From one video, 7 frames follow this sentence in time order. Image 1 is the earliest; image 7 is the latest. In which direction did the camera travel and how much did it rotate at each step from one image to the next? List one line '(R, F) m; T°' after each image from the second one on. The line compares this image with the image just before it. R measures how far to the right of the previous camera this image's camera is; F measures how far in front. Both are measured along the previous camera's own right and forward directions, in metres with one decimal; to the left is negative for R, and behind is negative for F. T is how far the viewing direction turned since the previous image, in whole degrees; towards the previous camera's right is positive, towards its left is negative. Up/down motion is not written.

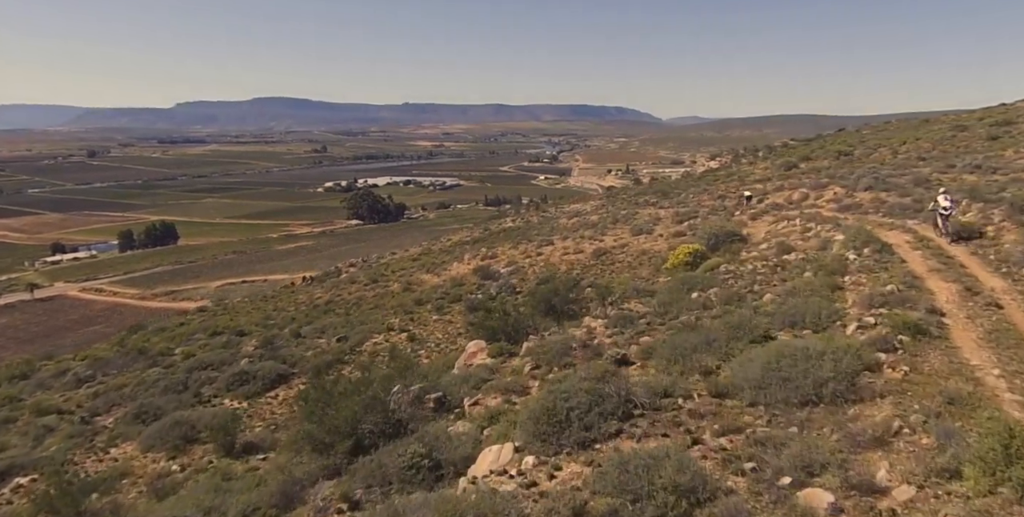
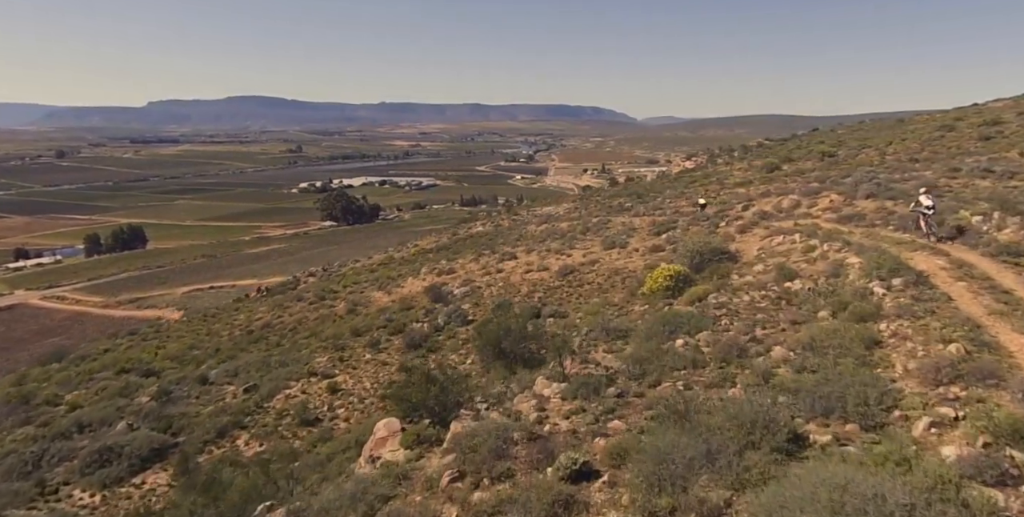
(+0.8, +3.8) m; +2°
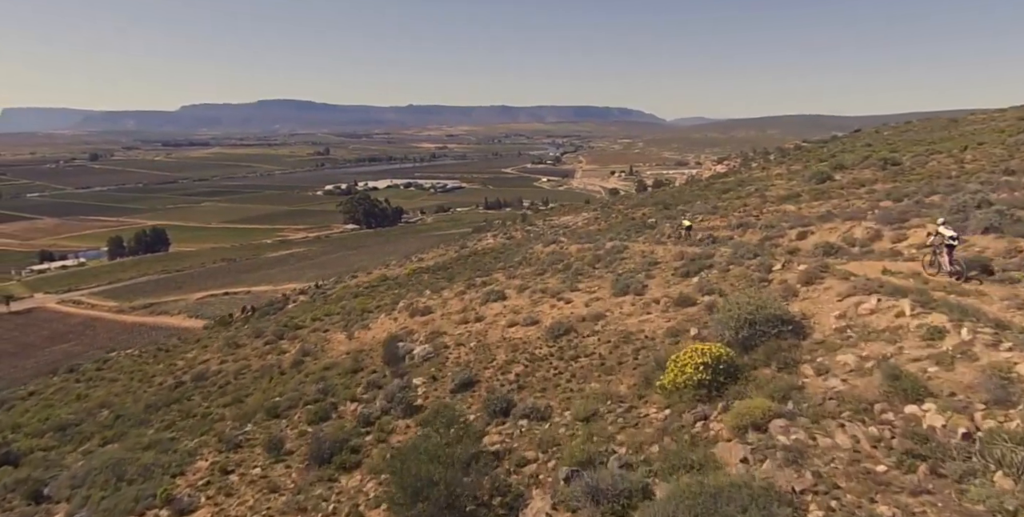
(+1.3, +6.6) m; -2°
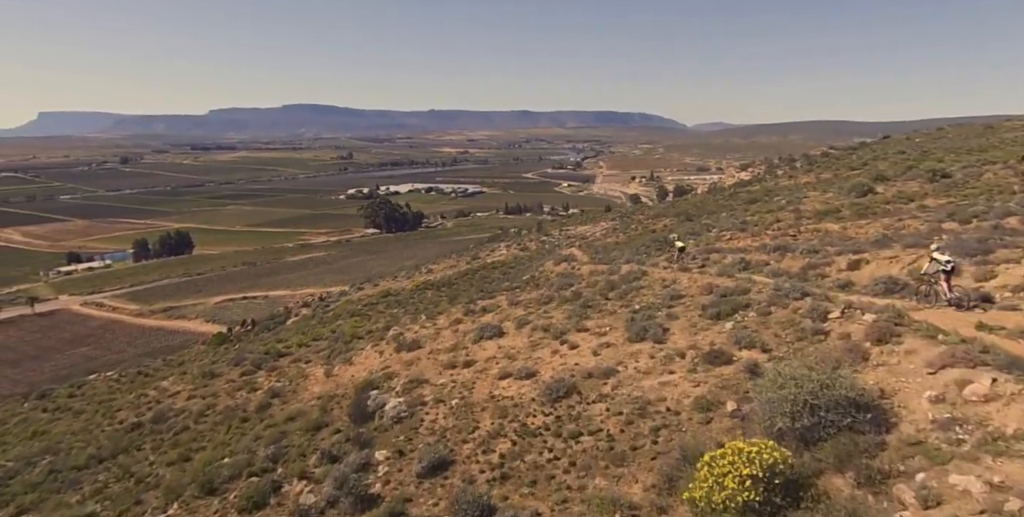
(+0.6, +3.6) m; -2°
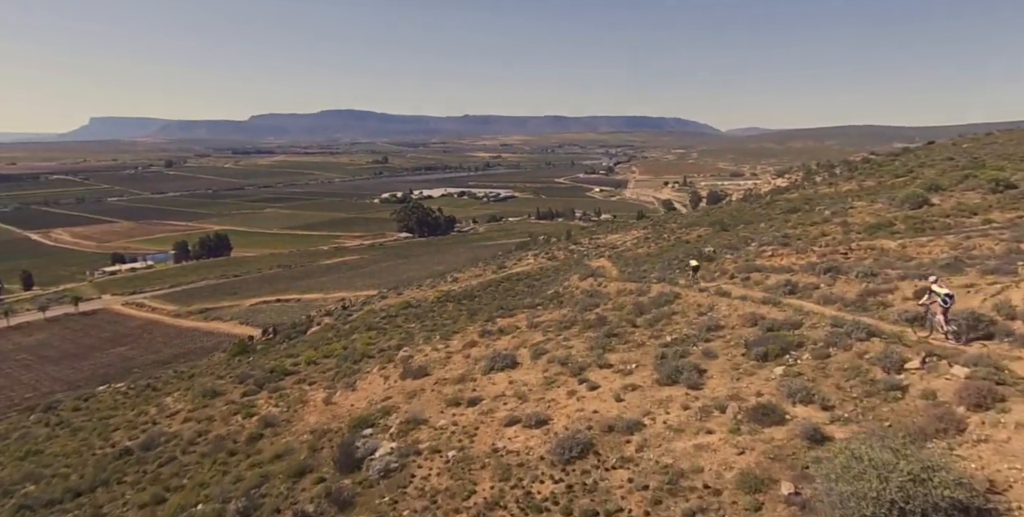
(+0.4, +2.3) m; -3°
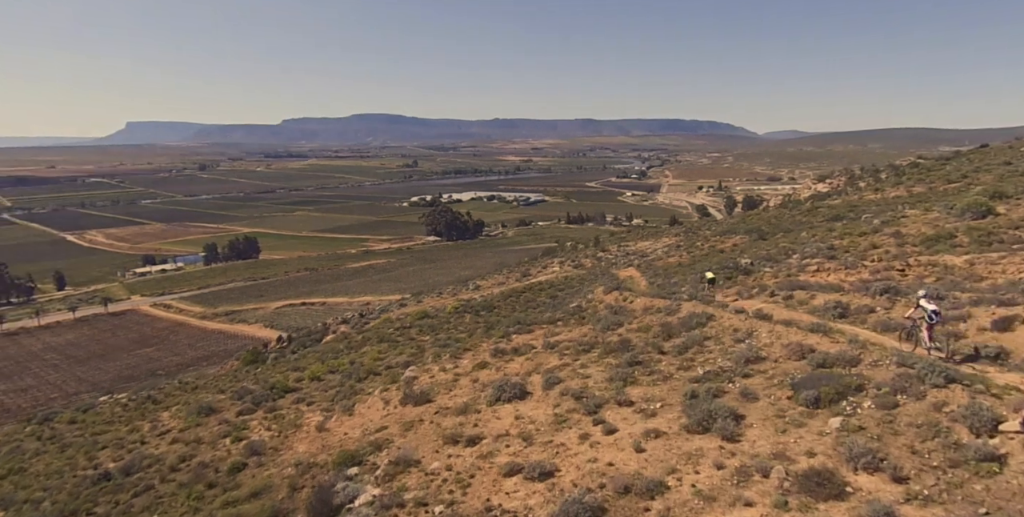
(+0.4, +2.1) m; -2°
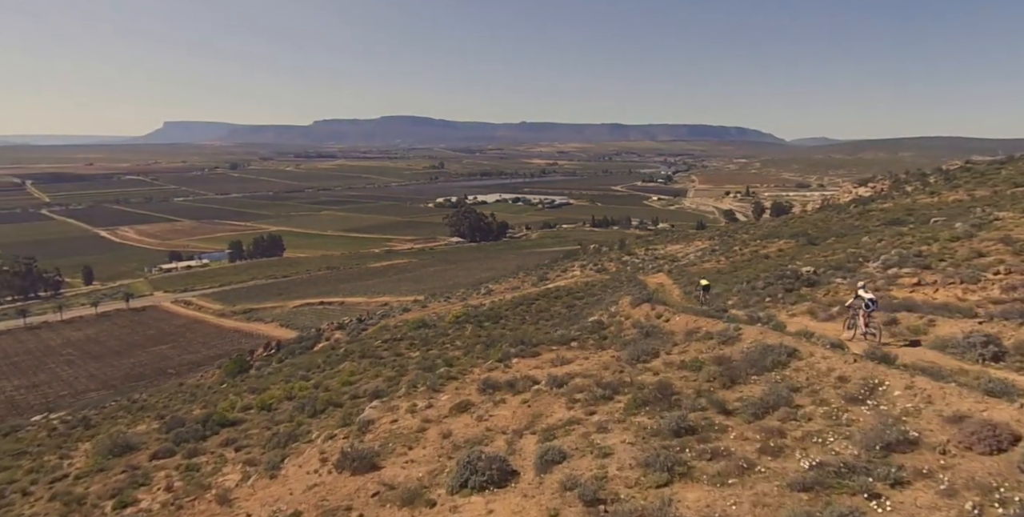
(+0.7, +6.2) m; -2°
